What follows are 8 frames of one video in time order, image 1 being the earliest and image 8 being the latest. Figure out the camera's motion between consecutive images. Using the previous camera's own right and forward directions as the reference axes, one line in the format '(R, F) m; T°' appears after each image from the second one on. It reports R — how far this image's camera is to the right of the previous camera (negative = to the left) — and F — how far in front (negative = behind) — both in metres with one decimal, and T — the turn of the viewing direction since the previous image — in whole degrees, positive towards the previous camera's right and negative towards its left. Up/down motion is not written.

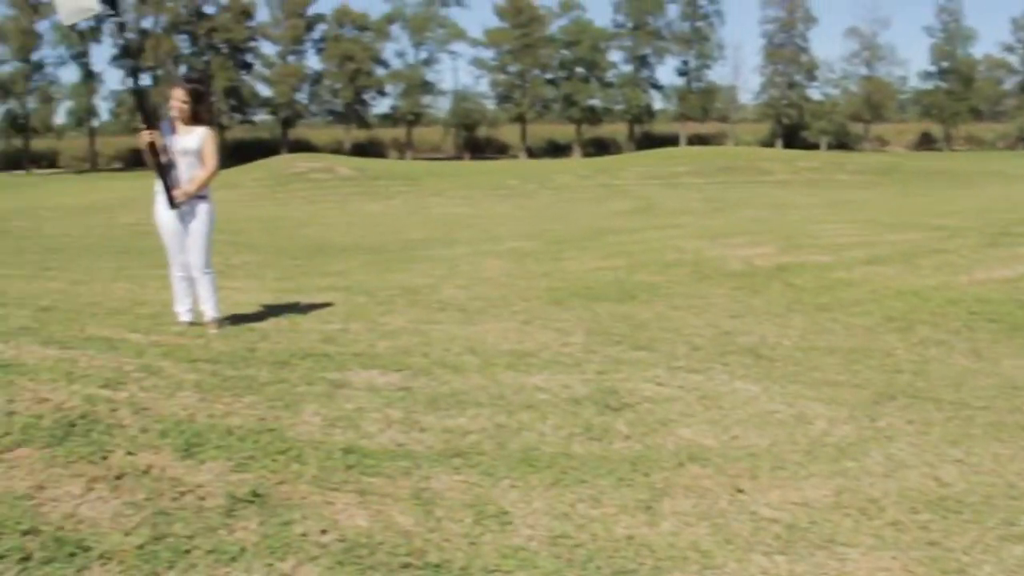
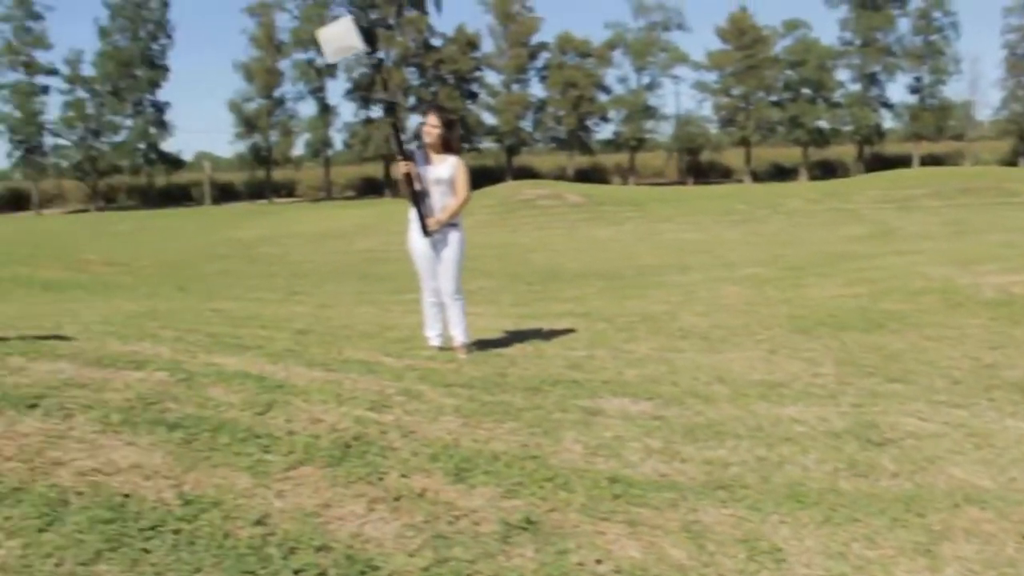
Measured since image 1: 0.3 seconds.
(-0.2, 0.0) m; -10°
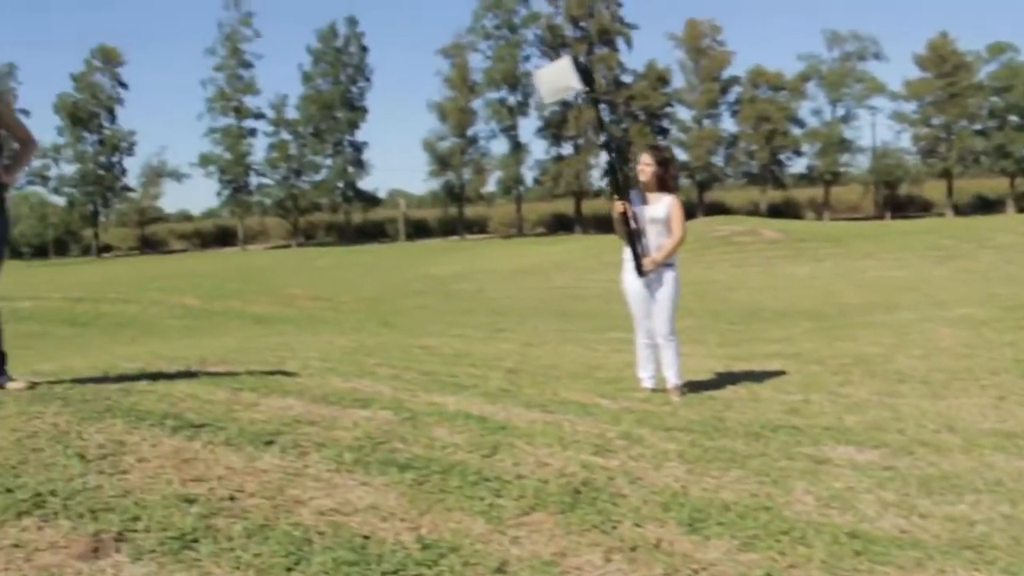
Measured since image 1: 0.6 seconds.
(-0.2, +0.1) m; -9°
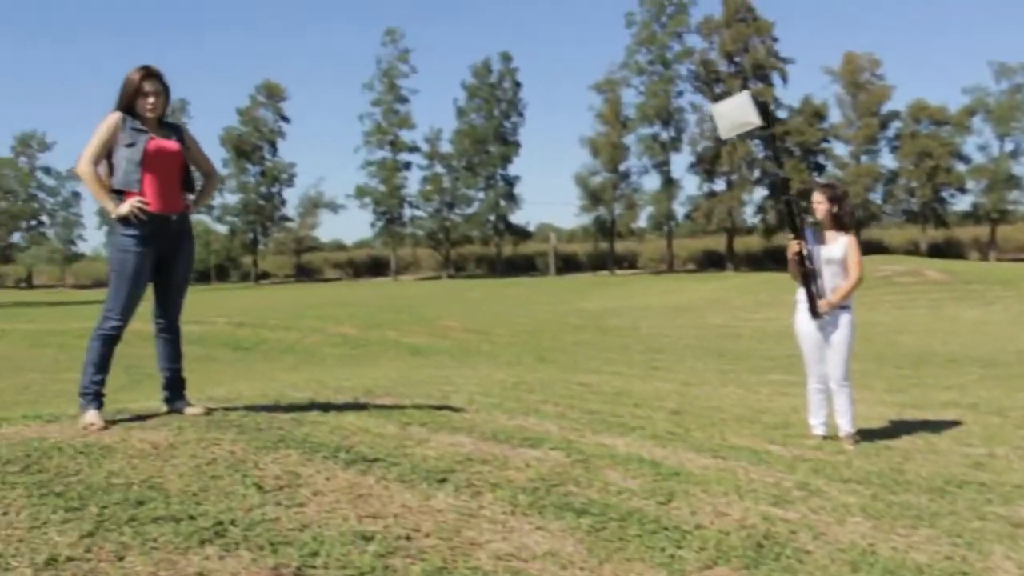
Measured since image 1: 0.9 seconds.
(-0.1, +0.1) m; -7°
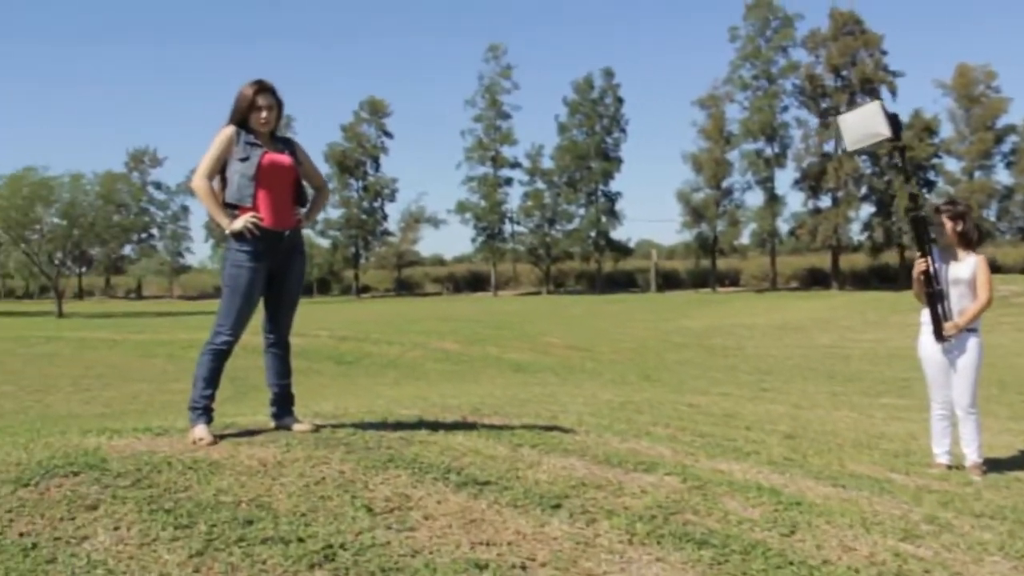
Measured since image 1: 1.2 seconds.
(-0.1, +0.2) m; -5°
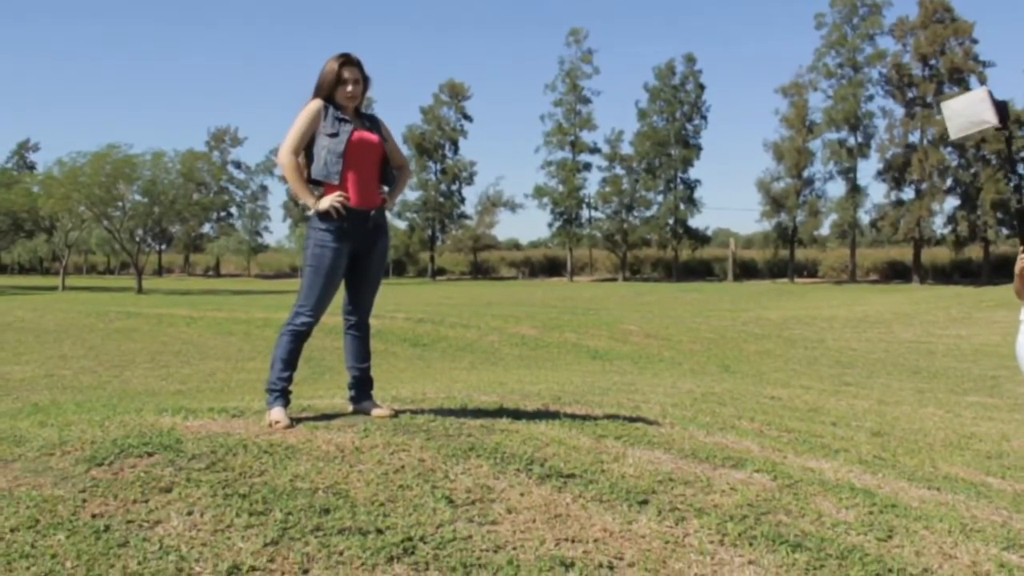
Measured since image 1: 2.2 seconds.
(0.0, +0.2) m; -3°
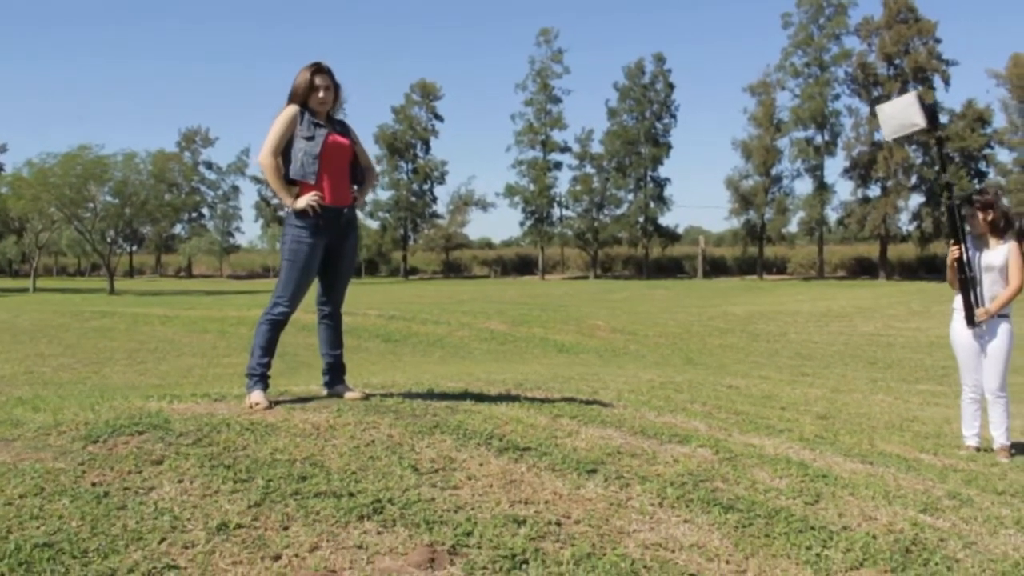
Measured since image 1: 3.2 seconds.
(0.0, -0.4) m; +1°
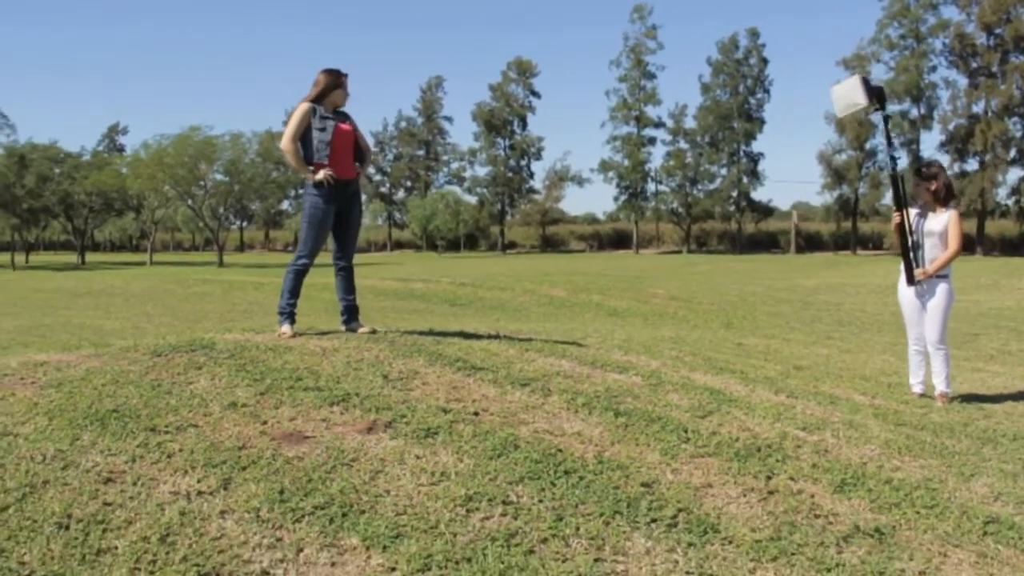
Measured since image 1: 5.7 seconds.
(+0.7, -1.4) m; -5°
